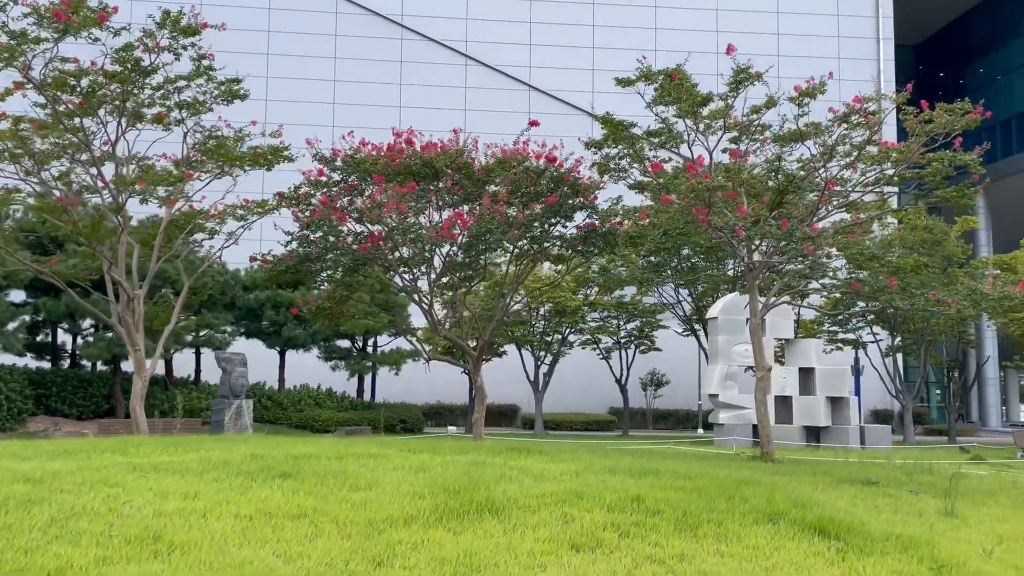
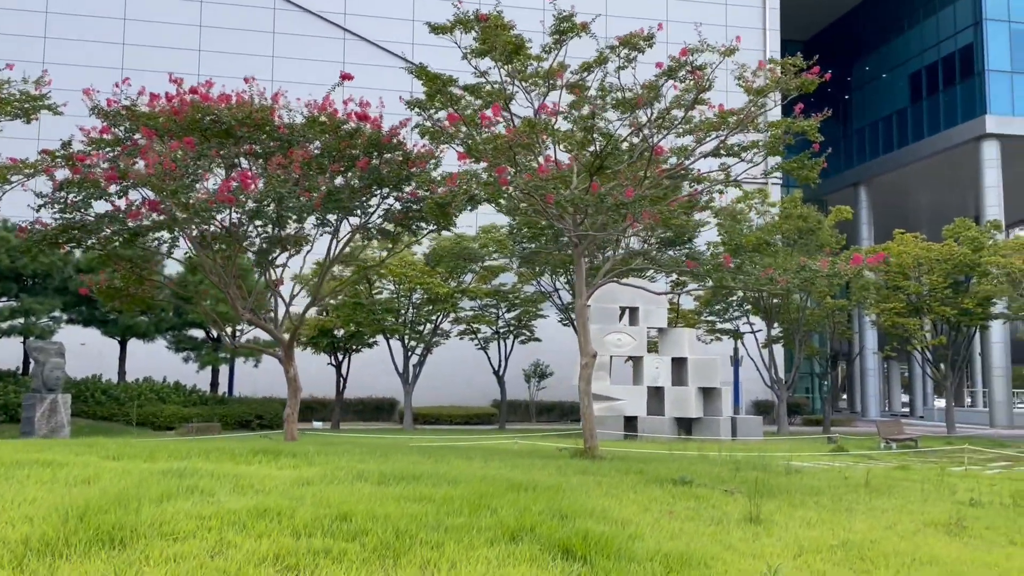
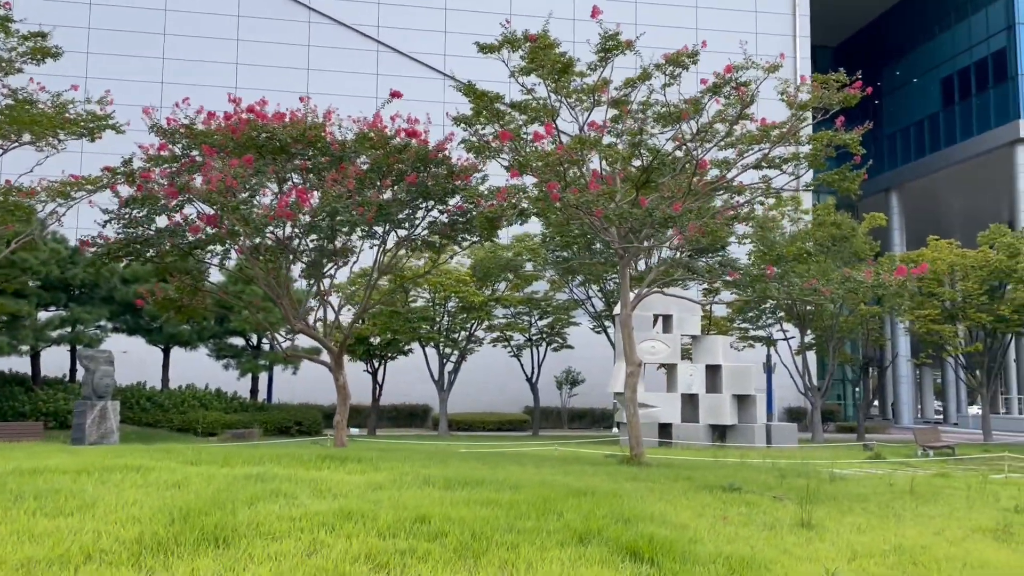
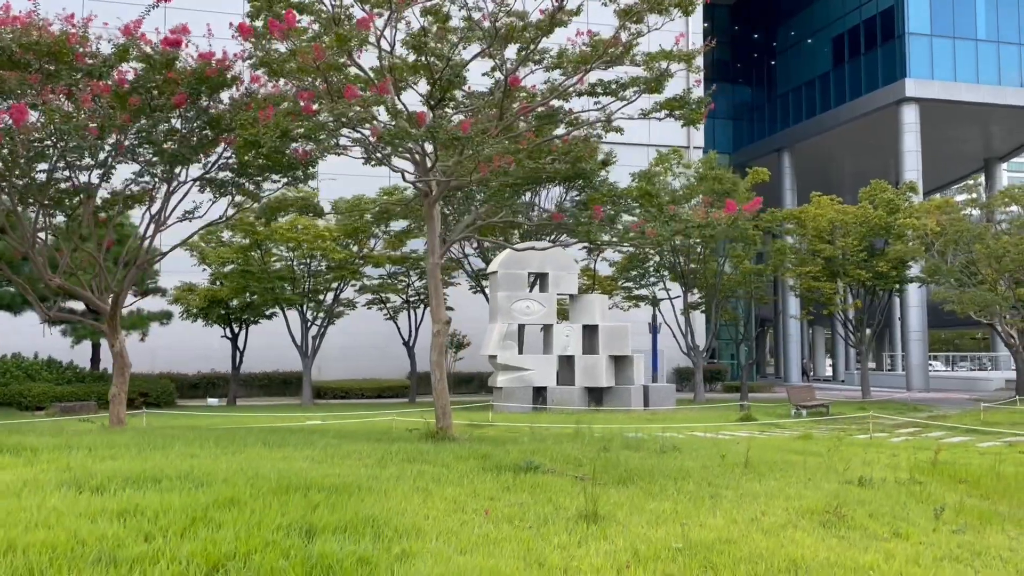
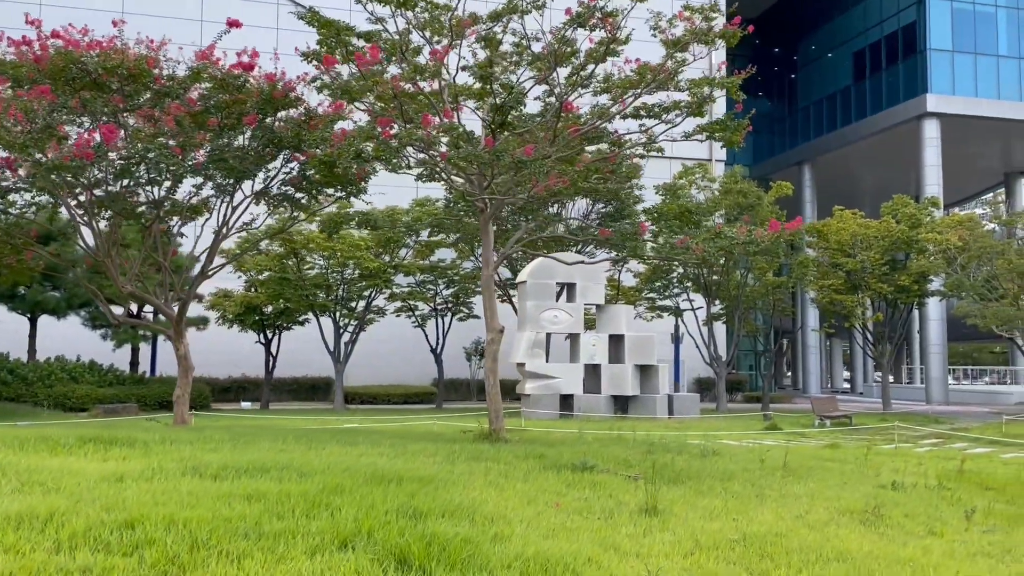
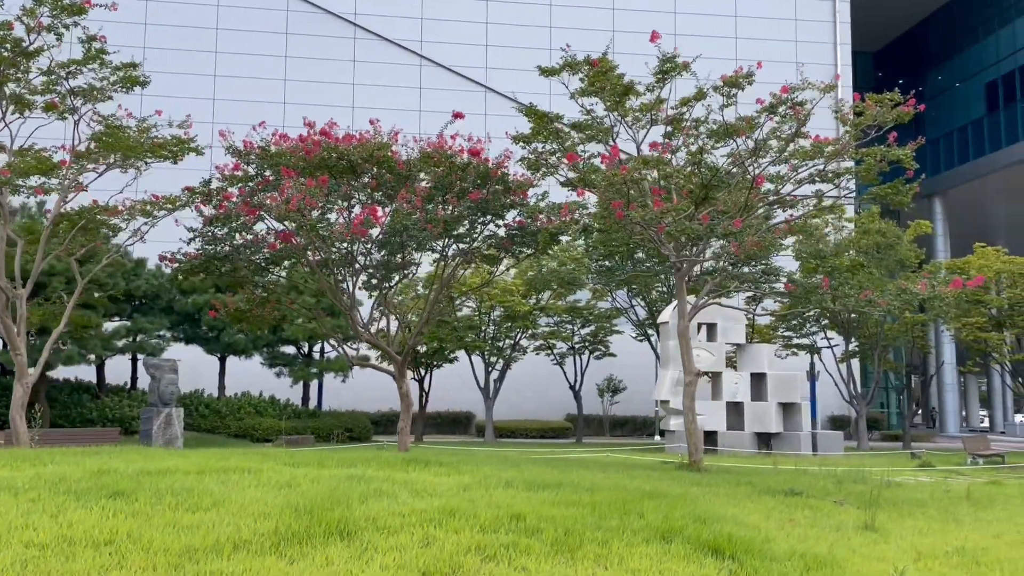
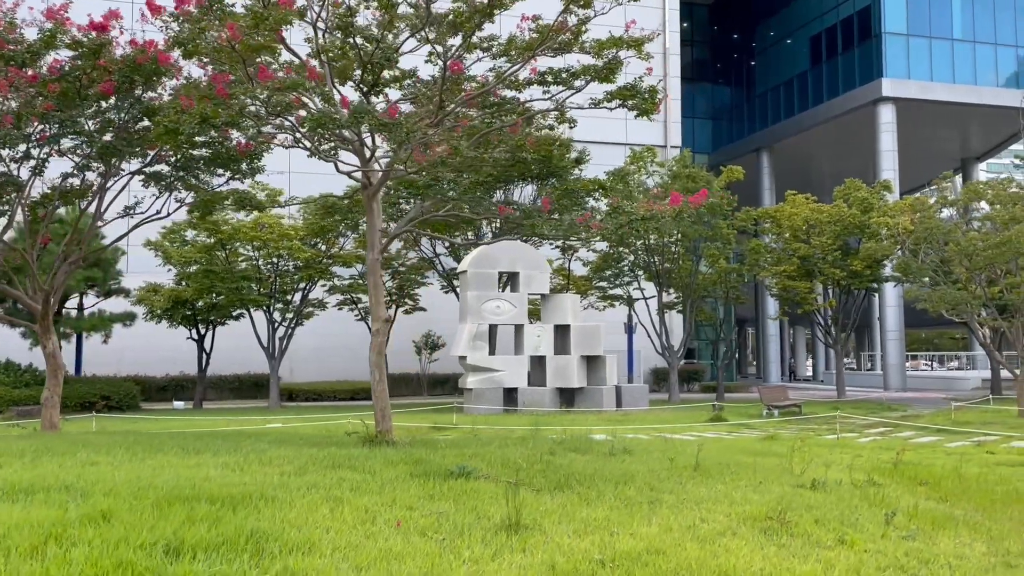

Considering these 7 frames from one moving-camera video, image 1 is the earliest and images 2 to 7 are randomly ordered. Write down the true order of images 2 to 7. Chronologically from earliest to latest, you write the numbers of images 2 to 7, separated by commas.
6, 3, 2, 5, 4, 7
